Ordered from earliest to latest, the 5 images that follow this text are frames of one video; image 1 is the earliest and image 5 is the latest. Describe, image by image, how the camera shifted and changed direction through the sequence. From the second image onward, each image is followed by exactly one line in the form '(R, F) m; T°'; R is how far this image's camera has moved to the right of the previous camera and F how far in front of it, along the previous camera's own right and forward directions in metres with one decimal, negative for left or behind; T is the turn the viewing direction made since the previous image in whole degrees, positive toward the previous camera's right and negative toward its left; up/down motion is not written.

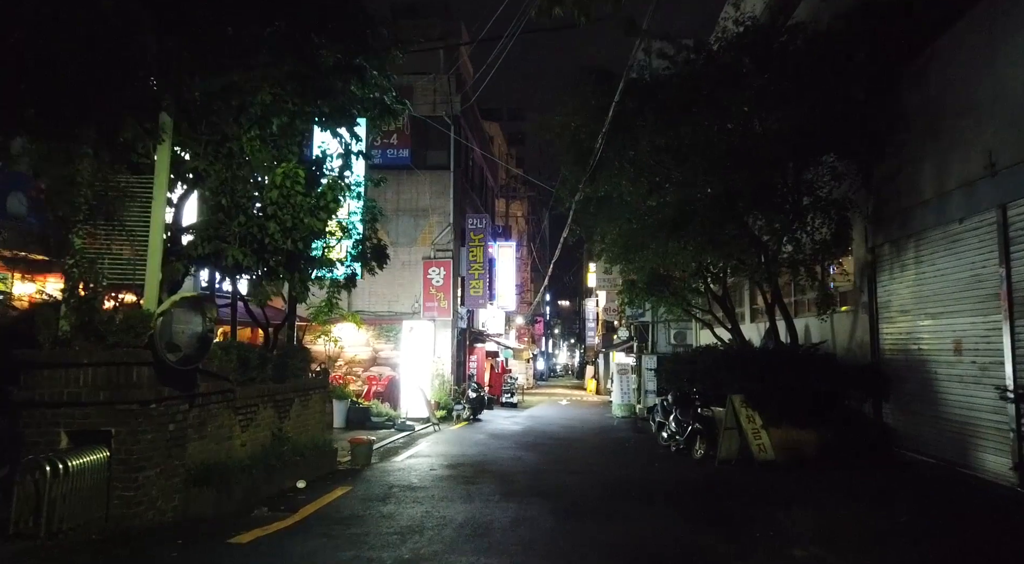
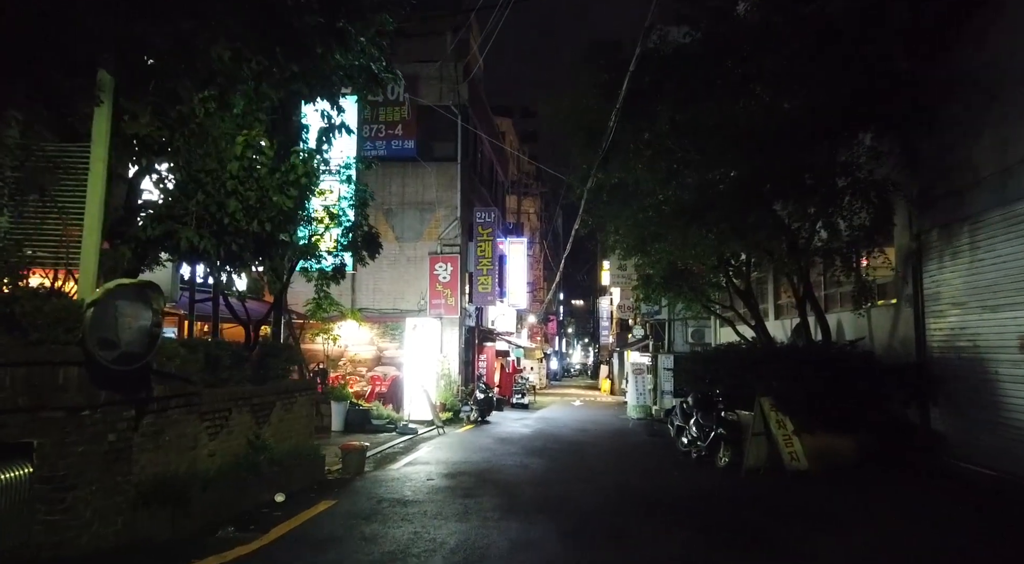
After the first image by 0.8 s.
(+0.1, +1.2) m; -1°
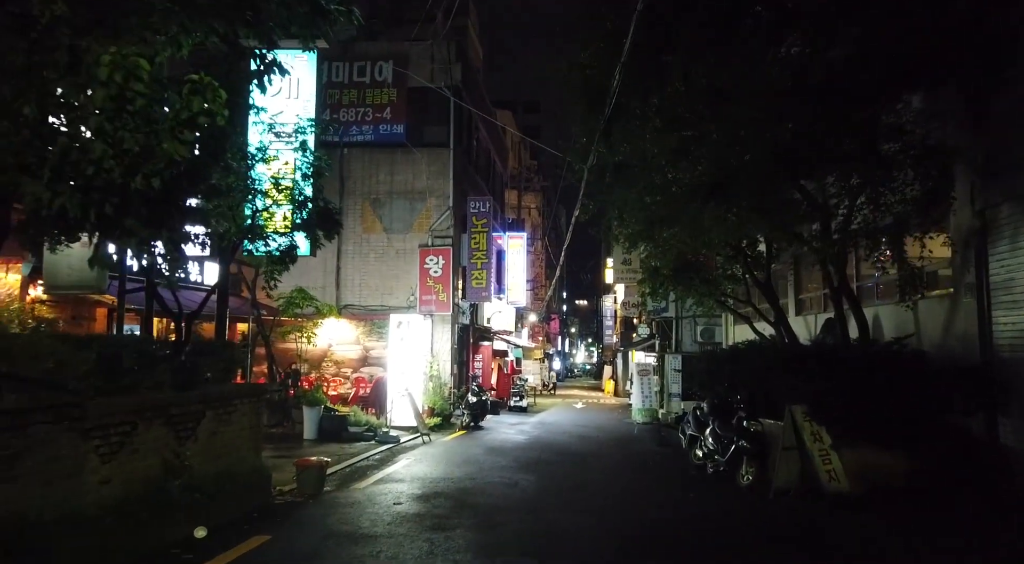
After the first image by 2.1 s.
(+0.3, +2.0) m; 0°
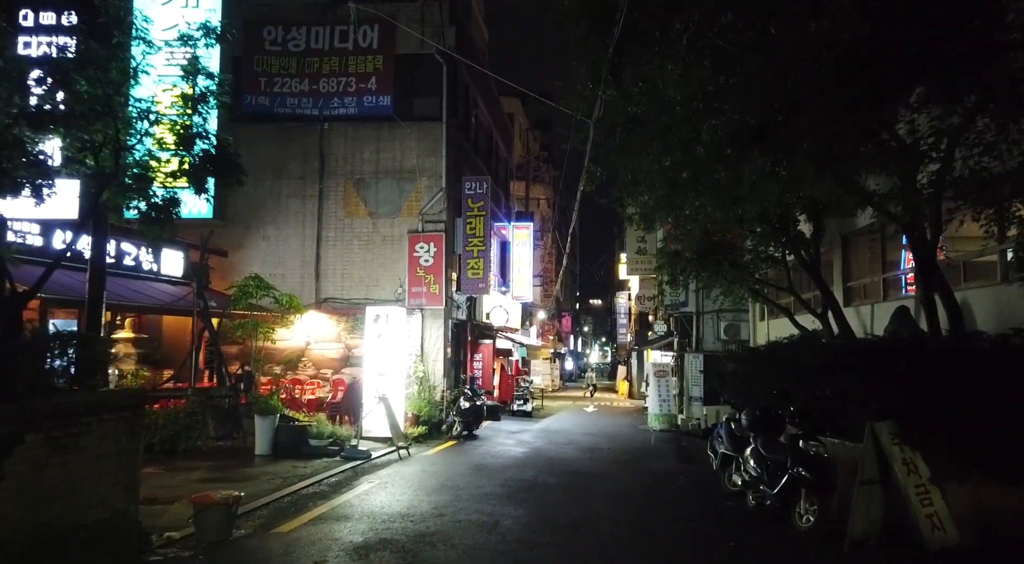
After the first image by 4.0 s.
(+0.4, +3.0) m; -1°
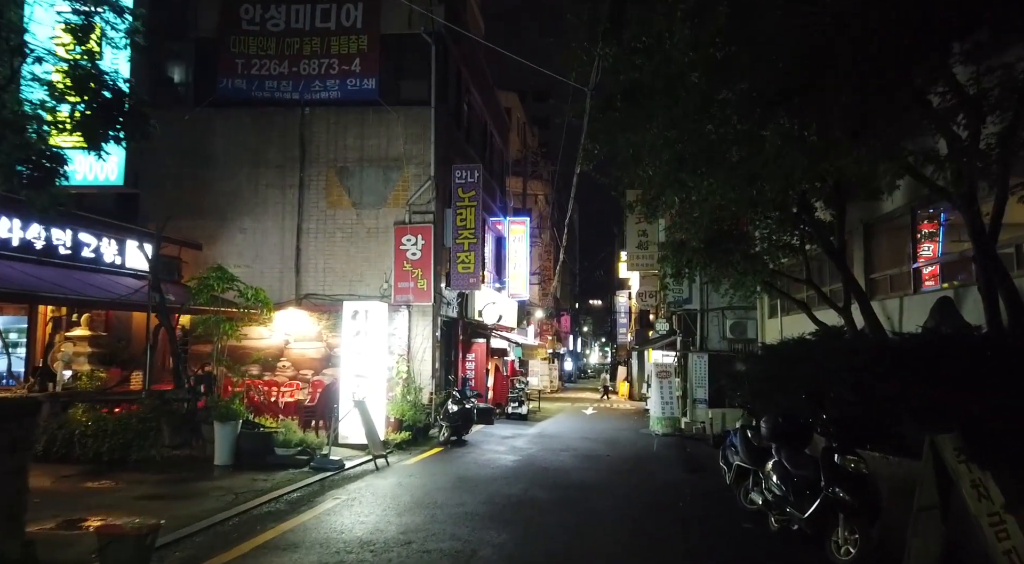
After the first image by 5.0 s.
(+0.2, +1.5) m; 0°
